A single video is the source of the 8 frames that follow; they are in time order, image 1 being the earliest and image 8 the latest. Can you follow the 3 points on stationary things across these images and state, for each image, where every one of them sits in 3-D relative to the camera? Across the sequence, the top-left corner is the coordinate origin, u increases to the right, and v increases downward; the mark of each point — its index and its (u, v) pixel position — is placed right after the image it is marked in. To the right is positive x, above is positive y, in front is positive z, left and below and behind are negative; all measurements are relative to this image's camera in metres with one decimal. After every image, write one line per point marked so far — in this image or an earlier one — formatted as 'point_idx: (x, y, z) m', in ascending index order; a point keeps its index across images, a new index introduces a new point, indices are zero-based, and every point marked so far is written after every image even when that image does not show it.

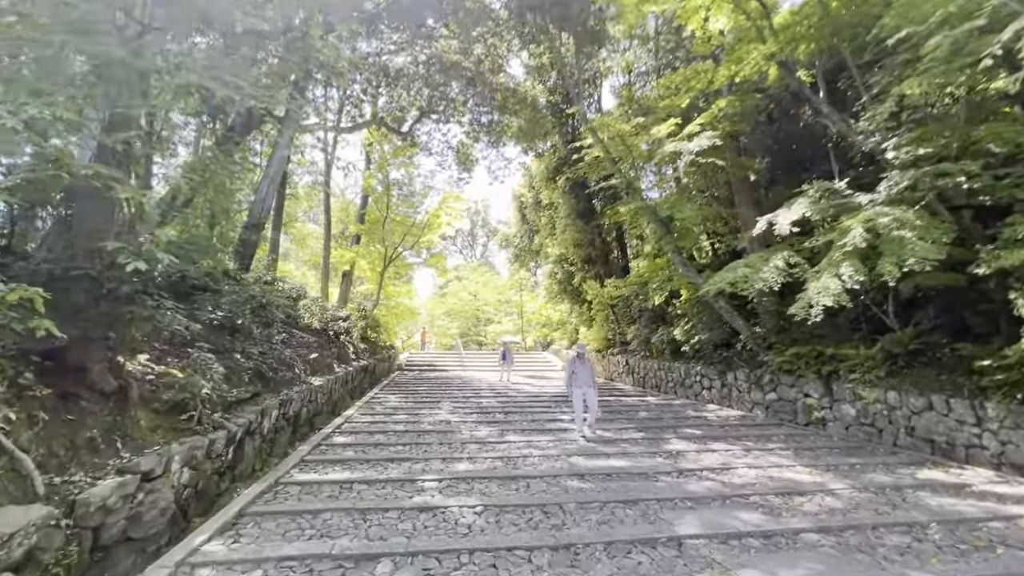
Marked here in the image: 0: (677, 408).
0: (+2.8, -2.0, +7.9) m
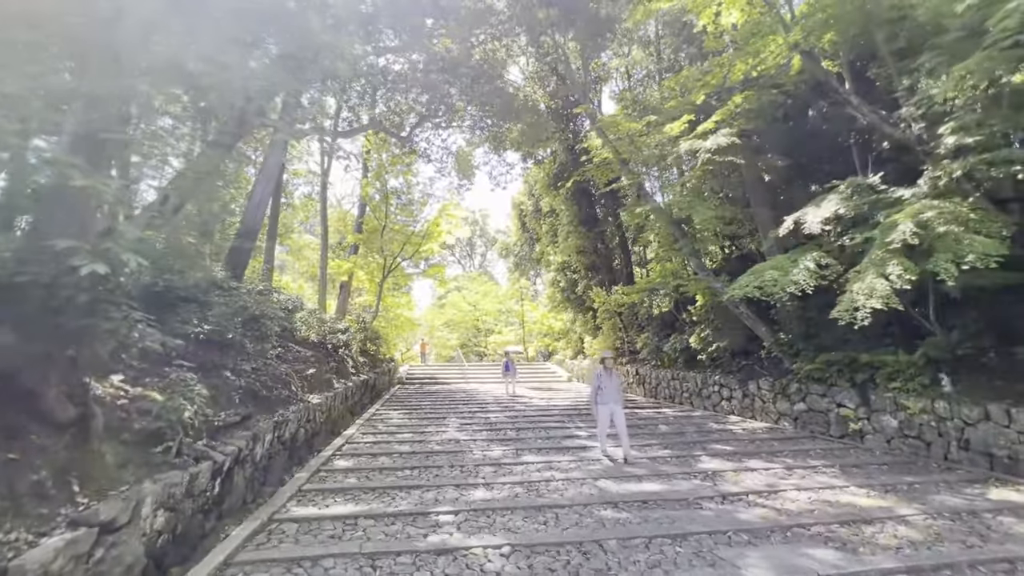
0: (+2.9, -2.1, +7.4) m
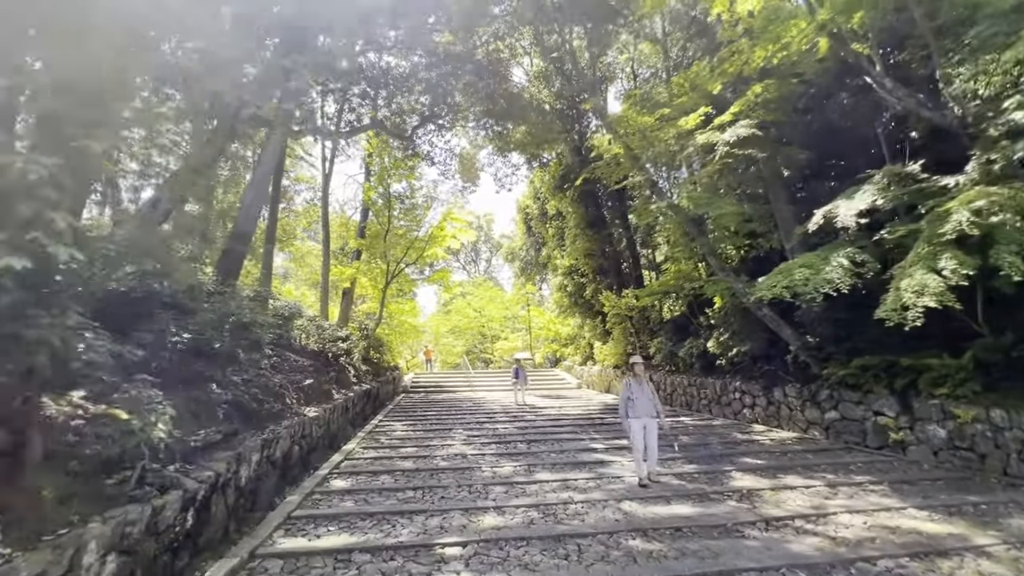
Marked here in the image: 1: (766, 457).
0: (+3.1, -2.1, +7.0) m
1: (+2.8, -1.8, +5.1) m
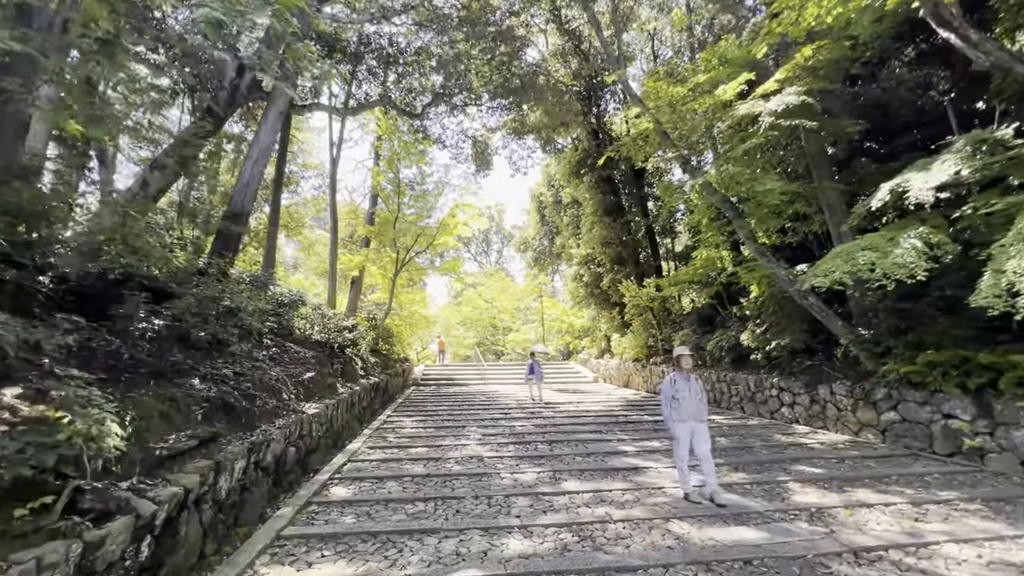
0: (+3.3, -1.9, +6.4) m
1: (+3.0, -1.7, +4.5) m
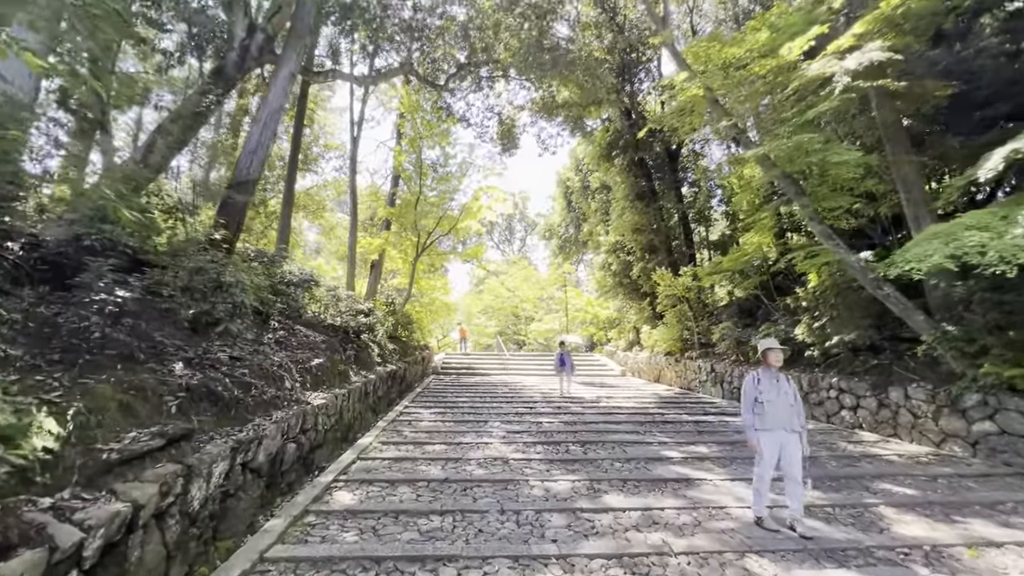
0: (+3.7, -1.8, +5.6) m
1: (+3.2, -1.6, +3.8) m
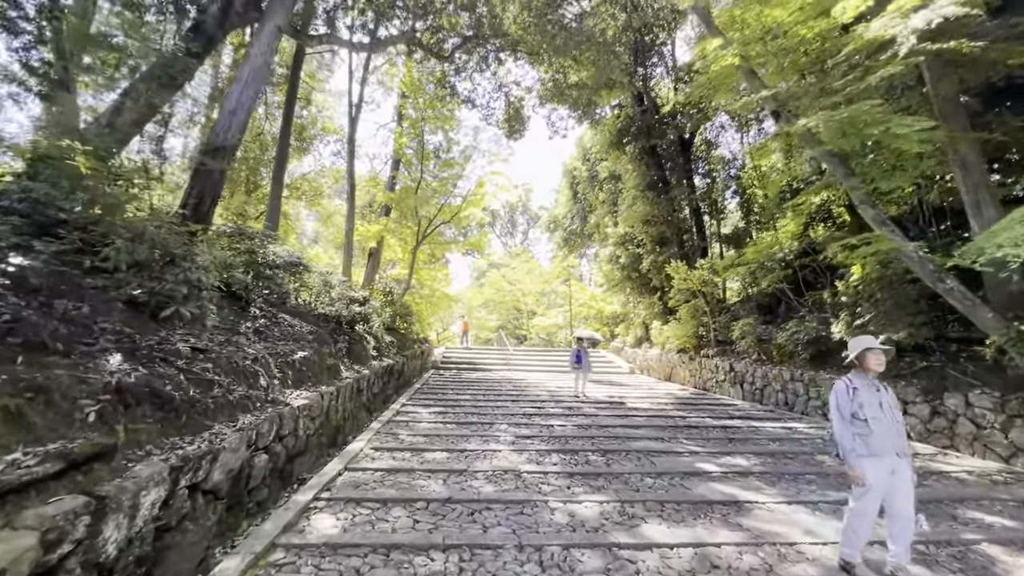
0: (+3.8, -1.7, +5.0) m
1: (+3.3, -1.5, +3.2) m
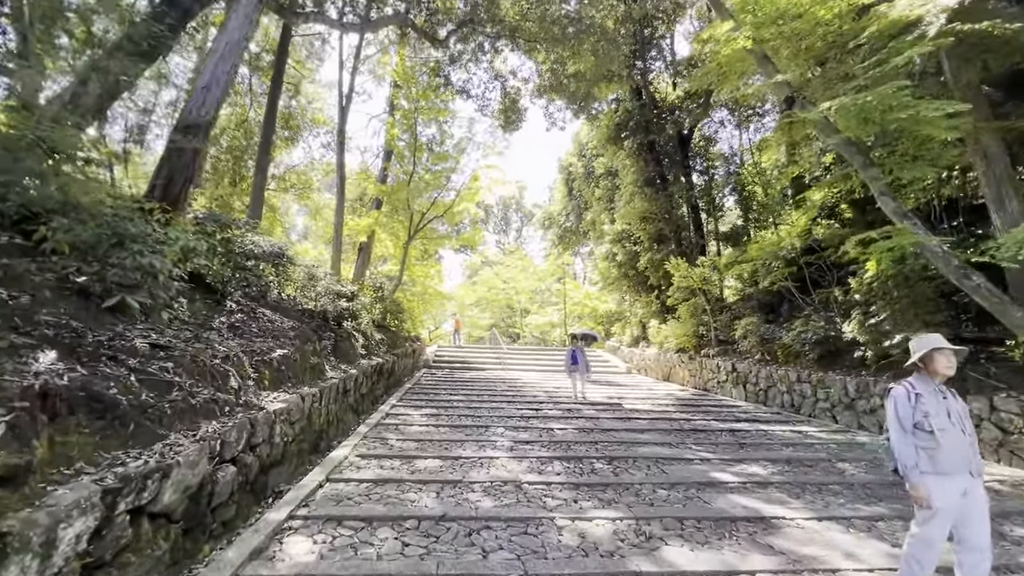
0: (+3.7, -1.7, +4.8) m
1: (+3.3, -1.5, +2.9) m
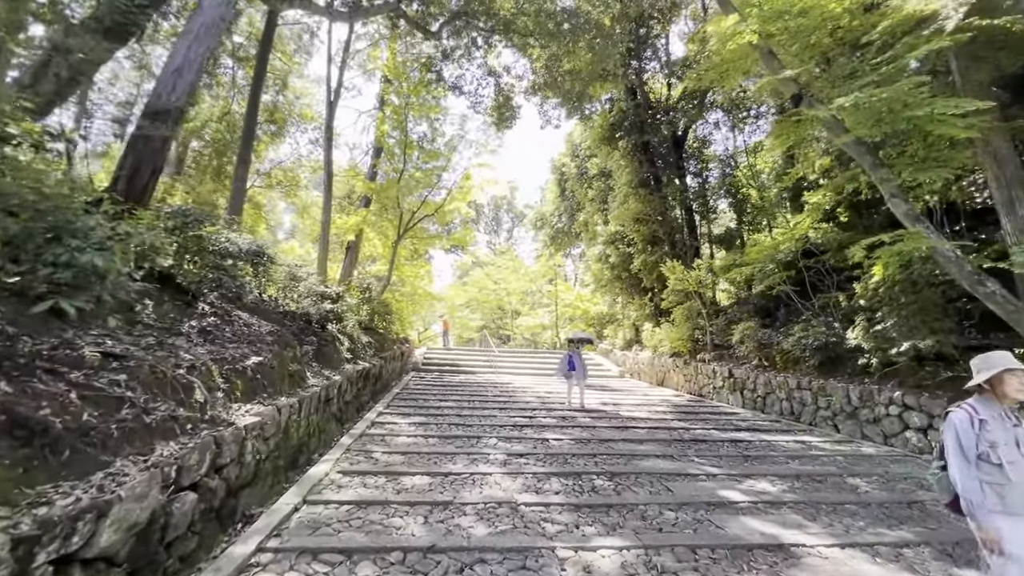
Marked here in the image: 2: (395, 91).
0: (+3.7, -1.7, +4.6) m
1: (+3.3, -1.5, +2.7) m
2: (-2.9, +5.0, +12.0) m
